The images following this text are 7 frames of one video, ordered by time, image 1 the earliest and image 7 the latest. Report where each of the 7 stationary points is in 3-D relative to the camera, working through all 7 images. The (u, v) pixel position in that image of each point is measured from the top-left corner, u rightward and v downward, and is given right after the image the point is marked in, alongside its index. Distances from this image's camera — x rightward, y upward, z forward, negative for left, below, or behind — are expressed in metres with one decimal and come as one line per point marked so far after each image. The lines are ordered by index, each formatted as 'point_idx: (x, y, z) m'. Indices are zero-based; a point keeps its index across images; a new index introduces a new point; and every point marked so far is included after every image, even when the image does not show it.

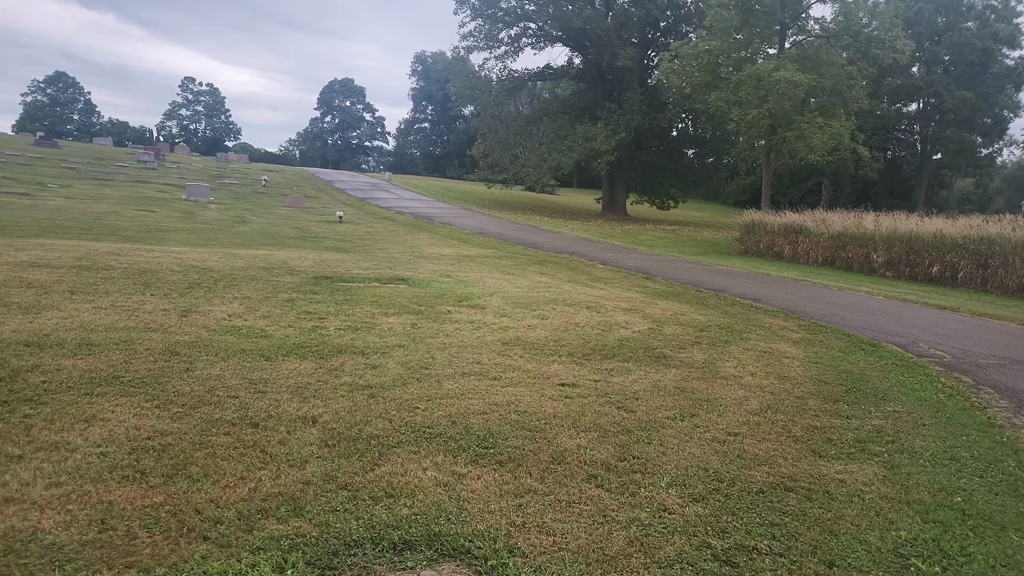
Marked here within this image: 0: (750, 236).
0: (+7.1, +1.5, +19.0) m
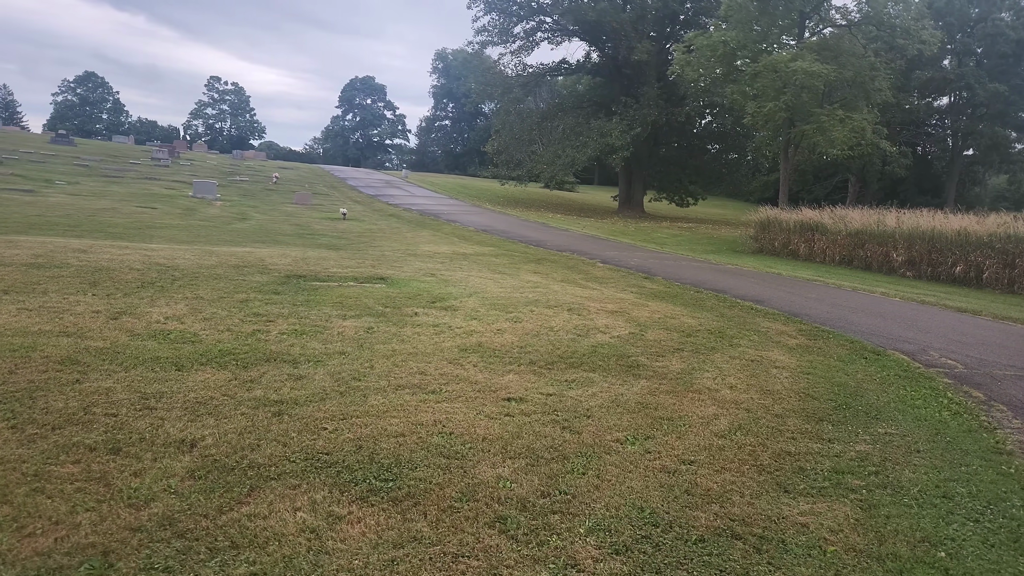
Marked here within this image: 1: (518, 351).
0: (+7.2, +1.5, +18.2) m
1: (+0.1, -0.5, +5.6) m
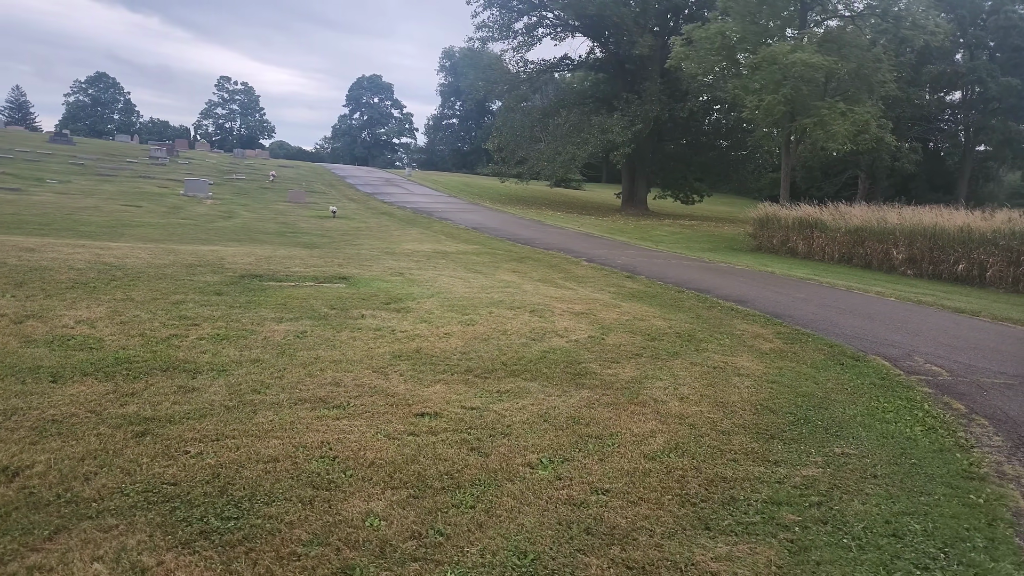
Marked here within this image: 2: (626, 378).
0: (+6.9, +1.6, +17.7) m
1: (-0.4, -0.6, +5.2) m
2: (+0.9, -0.7, +4.9) m
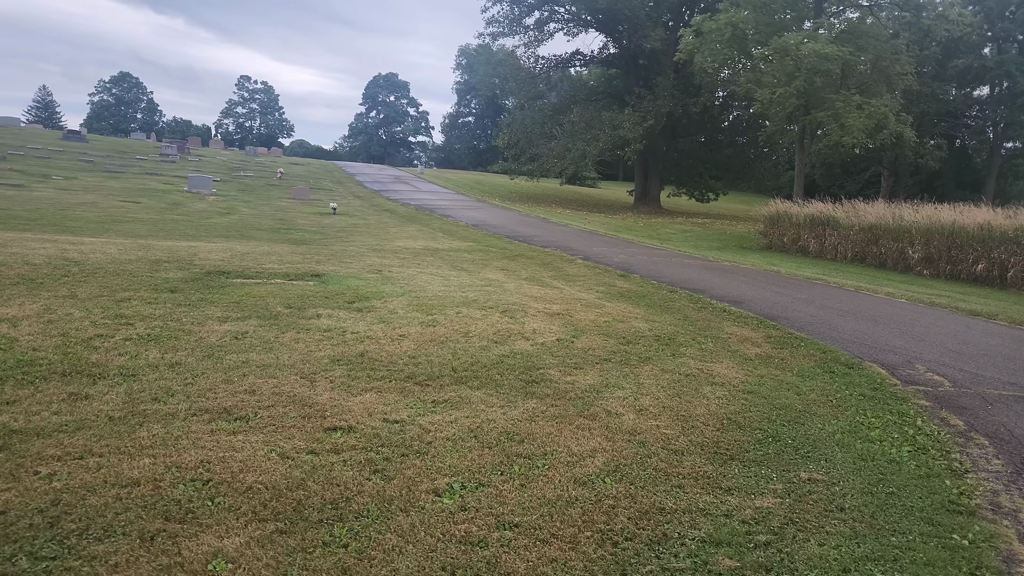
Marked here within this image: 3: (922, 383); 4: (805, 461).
0: (+6.9, +1.6, +17.1) m
1: (-0.8, -0.5, +4.8) m
2: (+0.5, -0.7, +4.4) m
3: (+3.3, -0.8, +5.2) m
4: (+1.5, -0.9, +3.4) m
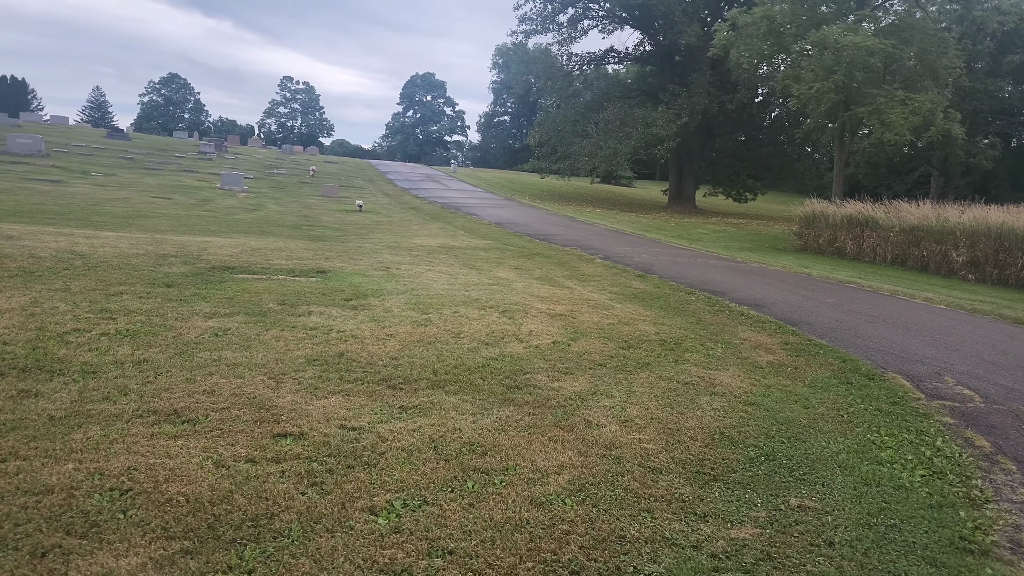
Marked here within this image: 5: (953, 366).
0: (+7.5, +1.5, +16.4) m
1: (-0.9, -0.5, +4.6) m
2: (+0.4, -0.7, +4.2) m
3: (+3.2, -0.8, +4.8) m
4: (+1.4, -0.9, +3.1) m
5: (+3.9, -0.7, +5.6) m
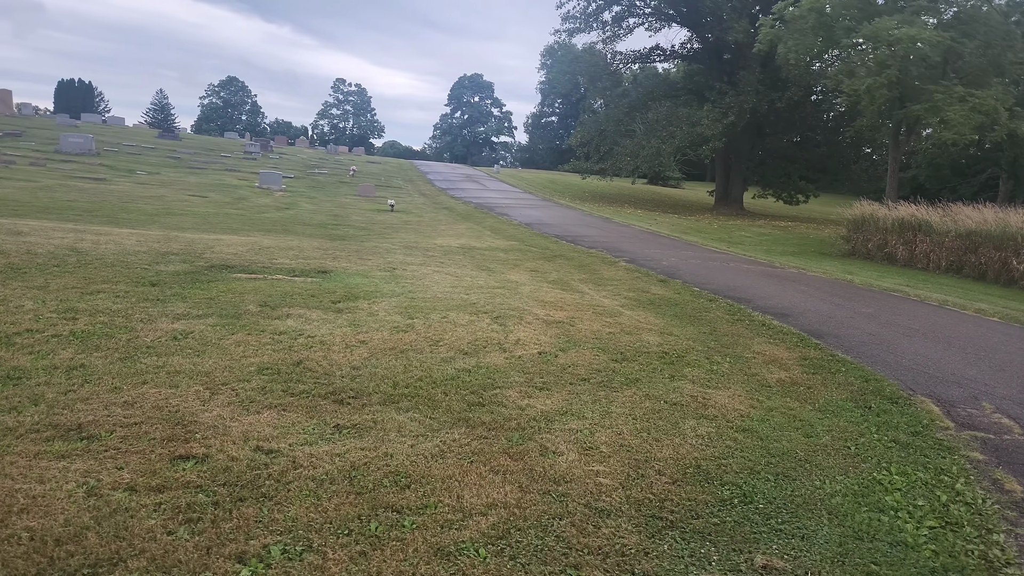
0: (+8.2, +1.3, +15.4) m
1: (-1.1, -0.6, +4.2) m
2: (+0.1, -0.7, +3.7) m
3: (+3.0, -0.9, +4.1) m
4: (+1.0, -1.0, +2.6) m
5: (+3.7, -0.8, +5.0) m
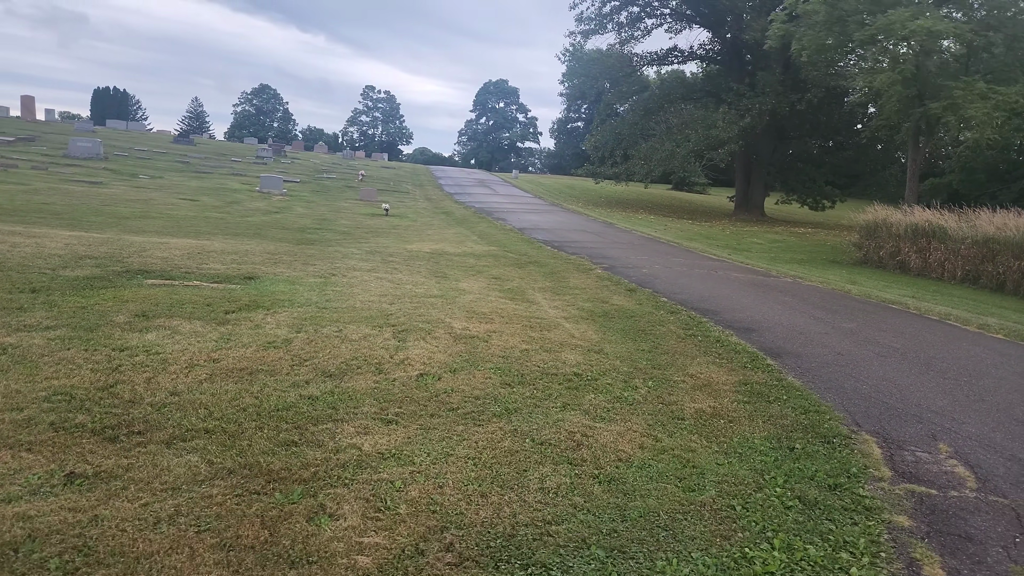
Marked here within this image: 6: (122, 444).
0: (+7.8, +1.1, +14.4) m
1: (-2.0, -0.6, +3.6) m
2: (-0.7, -0.8, +3.0) m
3: (+2.1, -1.0, +3.3) m
4: (+0.1, -1.0, +1.8) m
5: (+2.9, -0.9, +4.1) m
6: (-1.8, -0.7, +3.0) m
